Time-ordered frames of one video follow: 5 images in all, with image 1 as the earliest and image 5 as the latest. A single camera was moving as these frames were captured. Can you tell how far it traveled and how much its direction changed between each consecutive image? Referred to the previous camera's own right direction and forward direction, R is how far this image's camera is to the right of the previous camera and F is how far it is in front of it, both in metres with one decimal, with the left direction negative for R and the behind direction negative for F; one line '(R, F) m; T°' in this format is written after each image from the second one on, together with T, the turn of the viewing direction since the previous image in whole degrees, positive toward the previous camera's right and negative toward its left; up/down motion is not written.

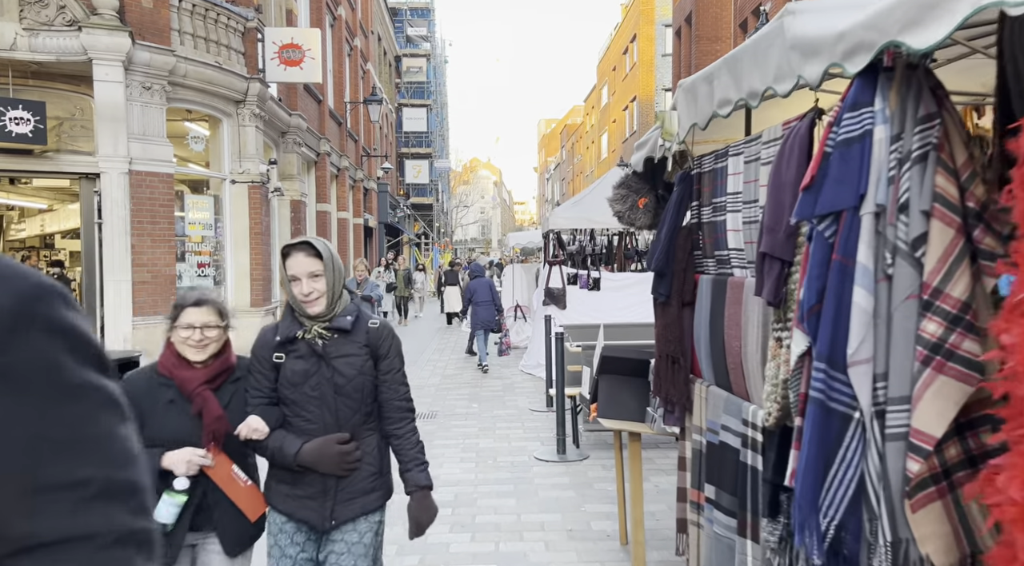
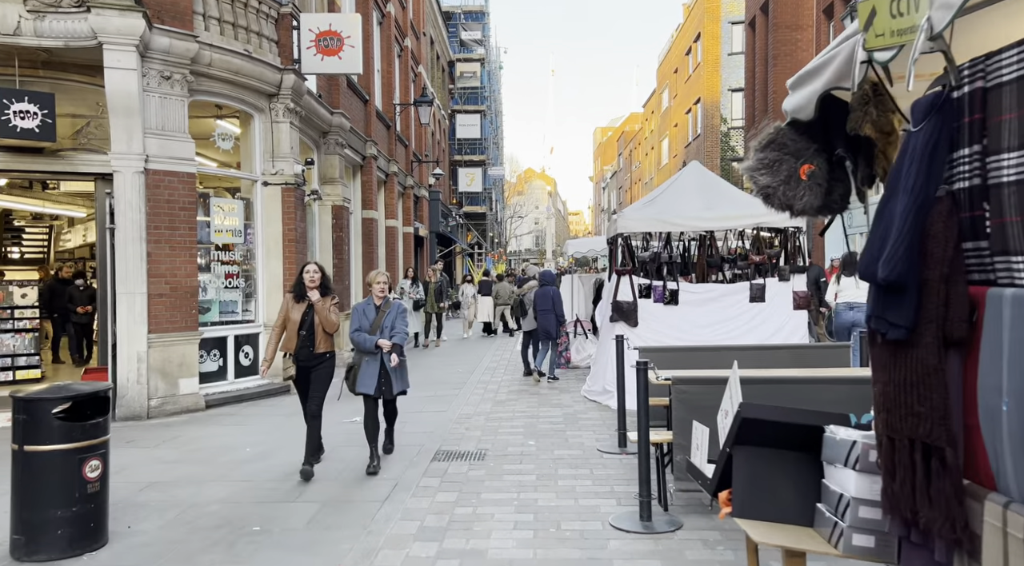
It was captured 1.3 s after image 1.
(-0.1, +1.4) m; -4°
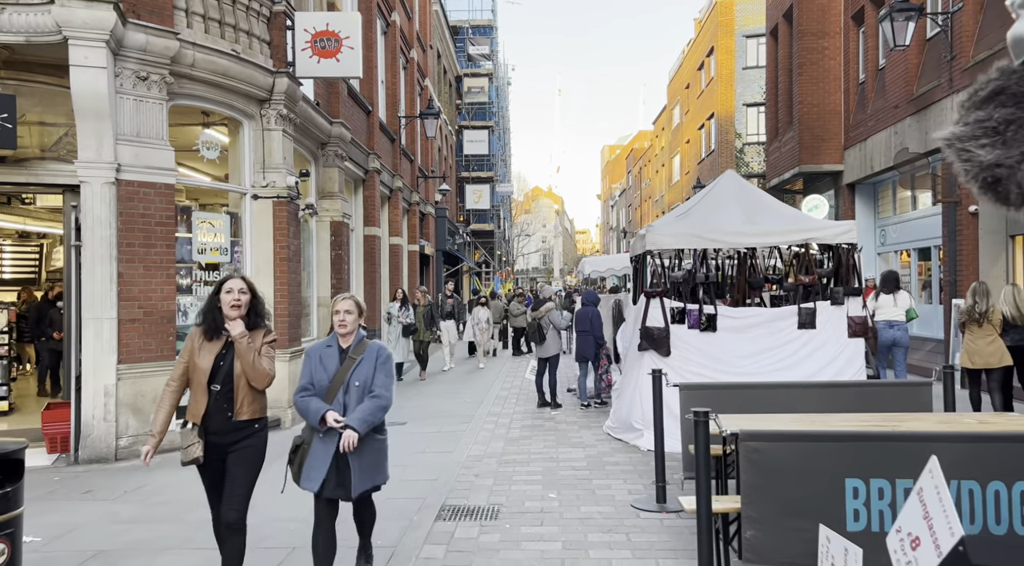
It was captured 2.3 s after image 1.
(-0.1, +1.0) m; -1°
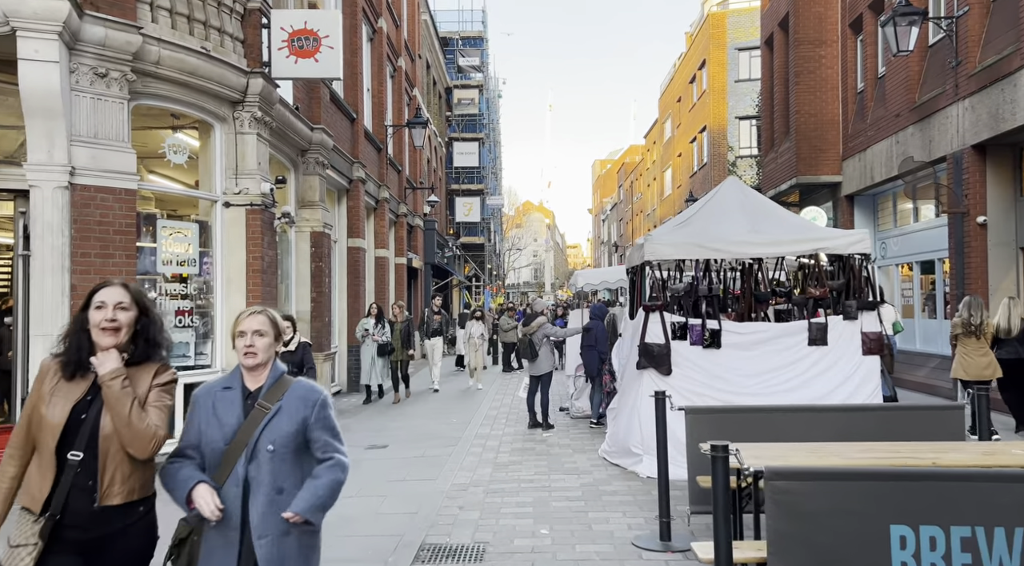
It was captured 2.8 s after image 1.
(0.0, +0.6) m; +1°
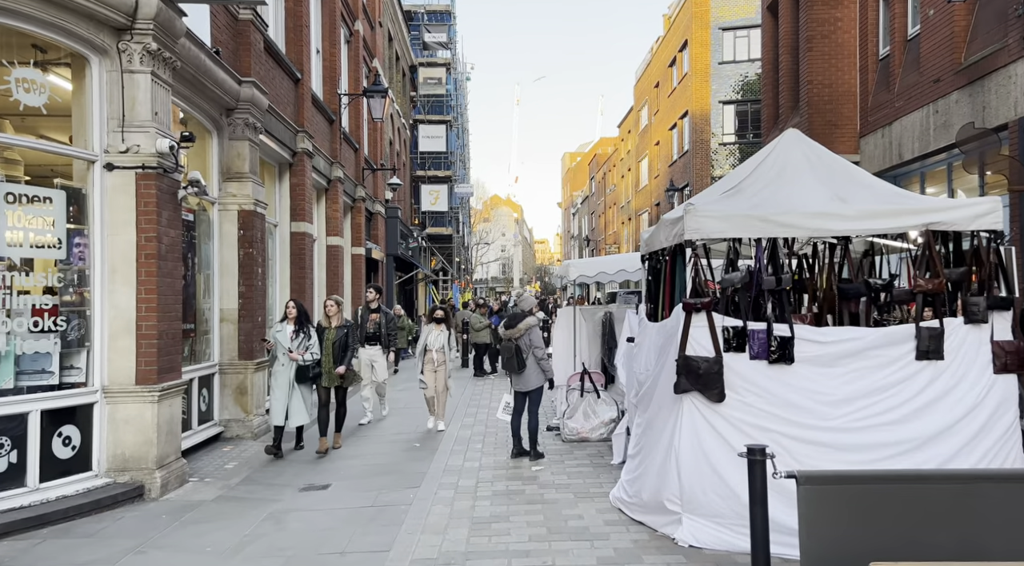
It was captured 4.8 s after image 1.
(-0.1, +2.2) m; +3°
